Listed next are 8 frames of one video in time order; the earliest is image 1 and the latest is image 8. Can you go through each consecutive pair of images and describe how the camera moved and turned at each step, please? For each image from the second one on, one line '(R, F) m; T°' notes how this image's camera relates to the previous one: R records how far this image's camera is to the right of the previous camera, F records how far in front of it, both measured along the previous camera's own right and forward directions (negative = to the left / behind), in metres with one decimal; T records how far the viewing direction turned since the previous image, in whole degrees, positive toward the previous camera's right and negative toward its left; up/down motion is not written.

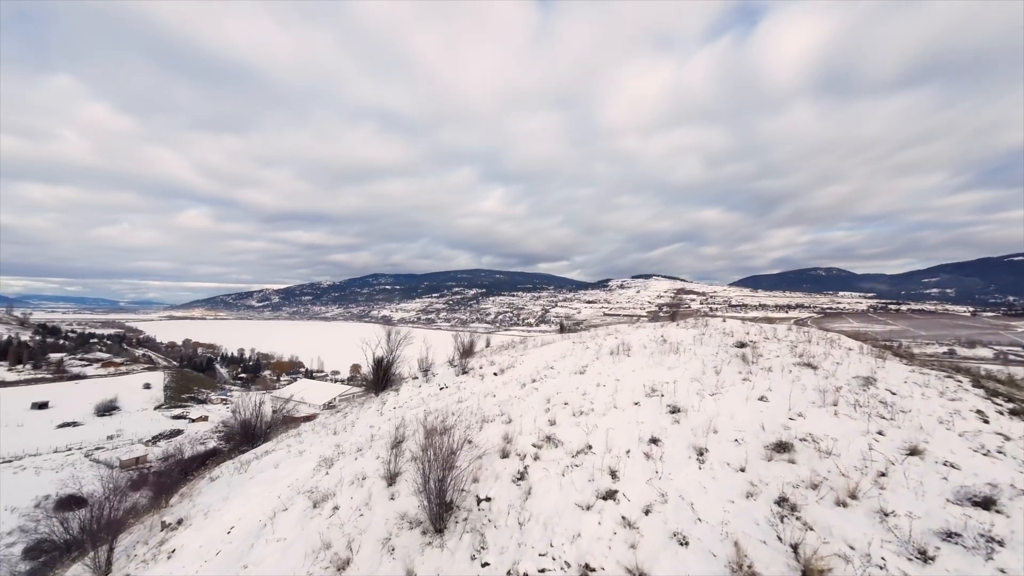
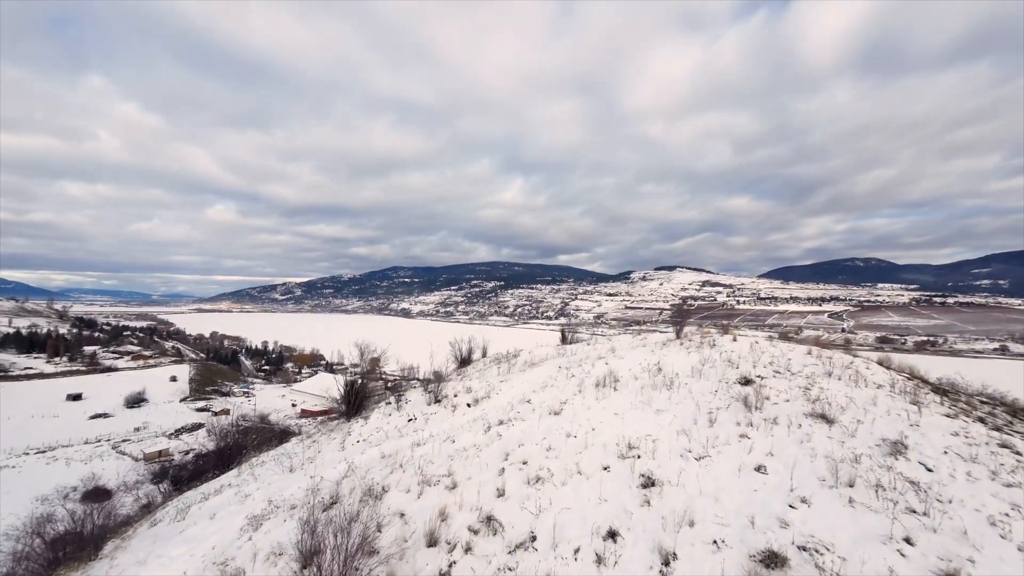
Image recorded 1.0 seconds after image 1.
(+0.7, +0.5) m; -3°
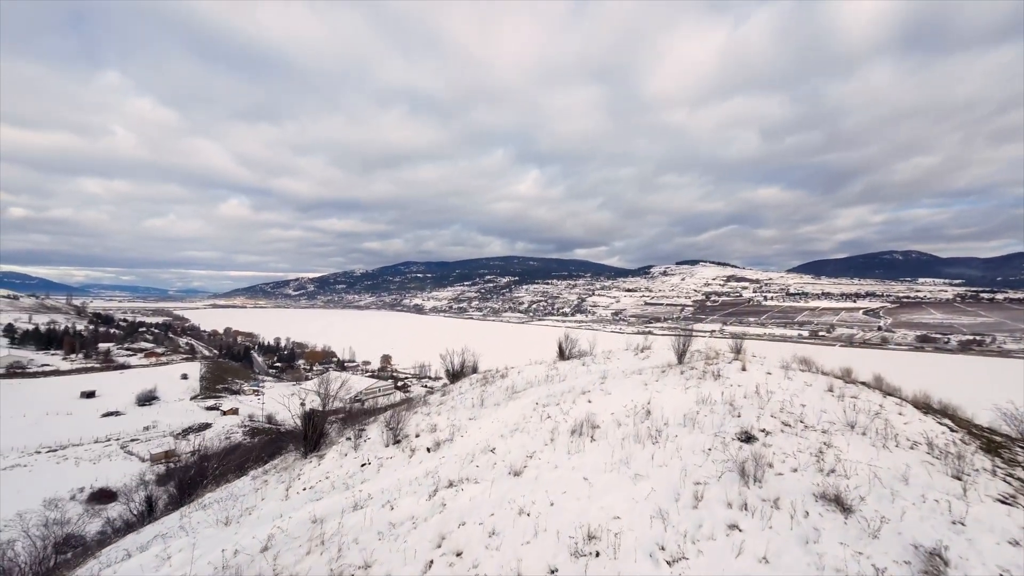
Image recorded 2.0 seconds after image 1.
(+0.5, +0.8) m; -3°
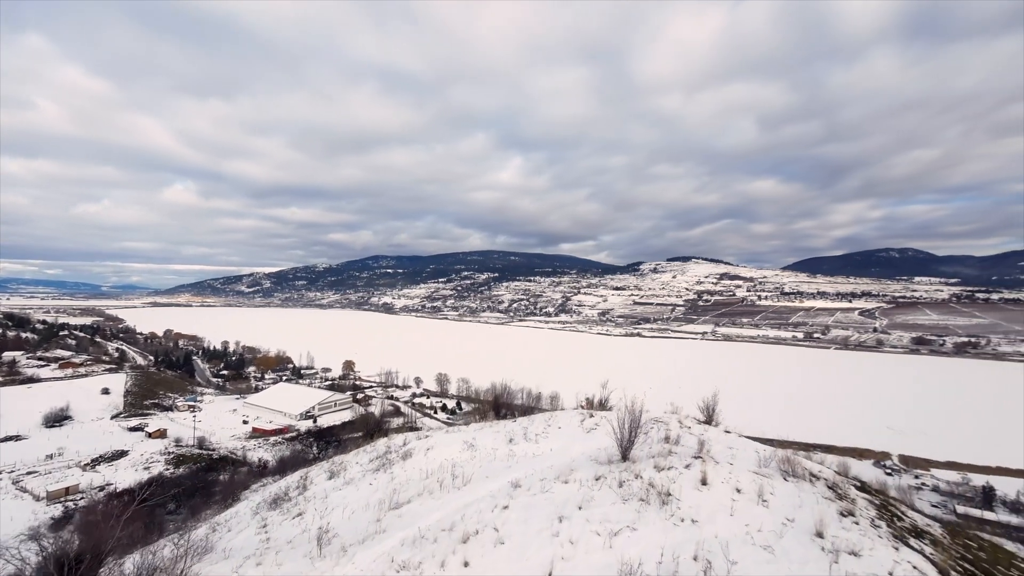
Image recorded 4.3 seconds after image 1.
(+0.2, +1.8) m; +2°
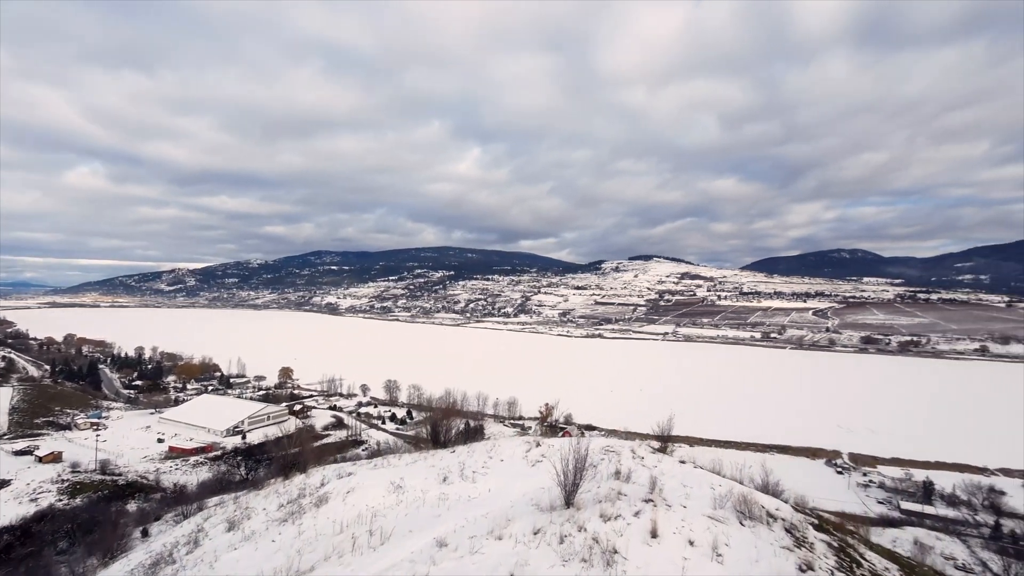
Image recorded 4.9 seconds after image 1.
(-0.6, +1.5) m; +6°
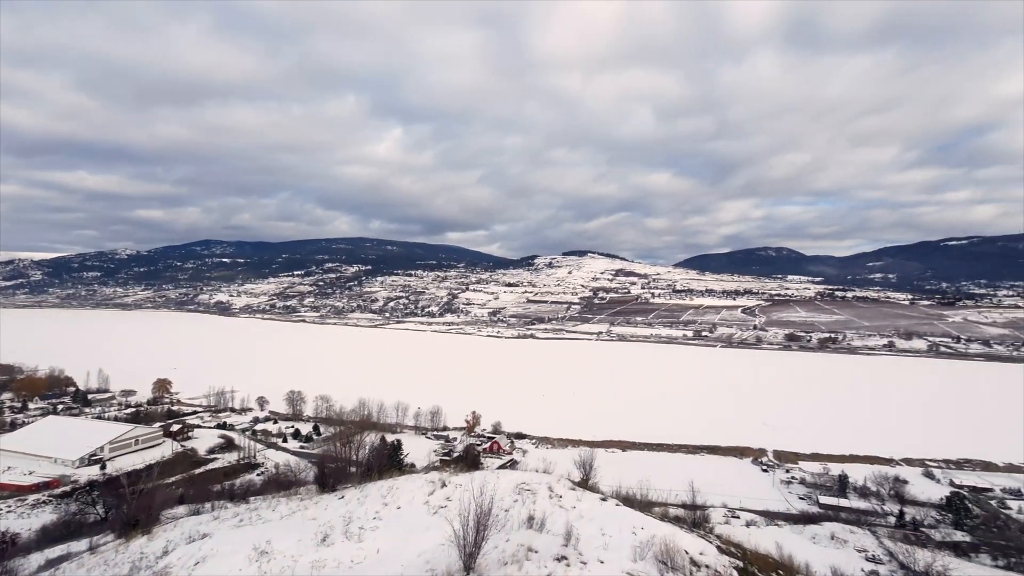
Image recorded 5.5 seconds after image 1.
(-0.1, +2.0) m; +8°
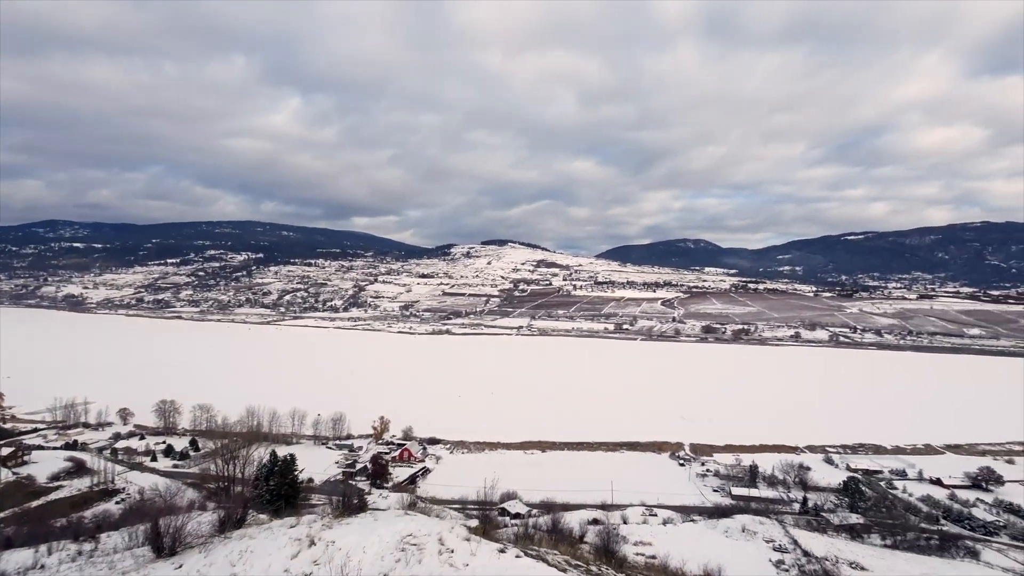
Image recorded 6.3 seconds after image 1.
(+0.4, +1.4) m; +8°
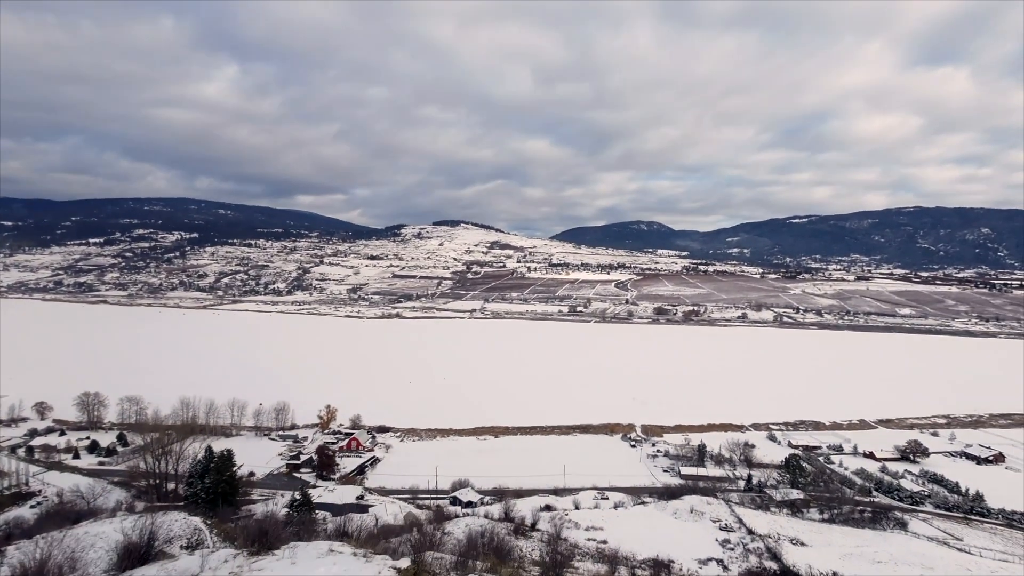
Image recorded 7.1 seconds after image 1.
(+0.1, +0.4) m; +5°
